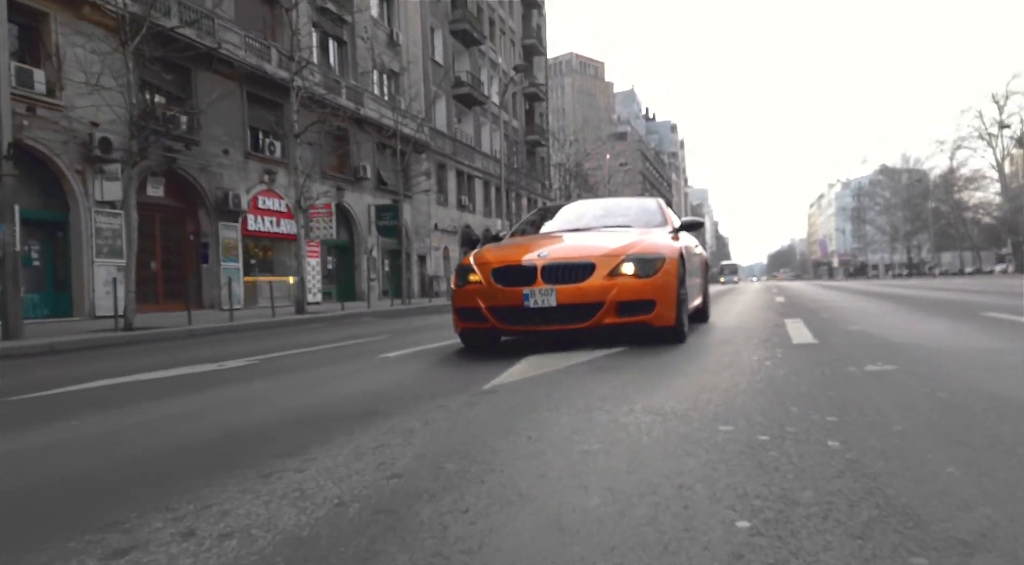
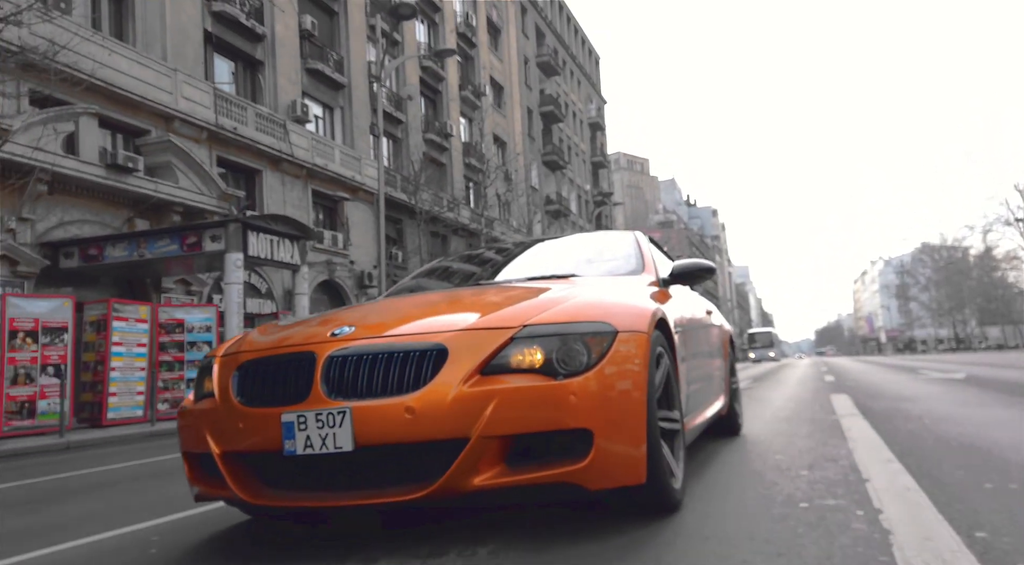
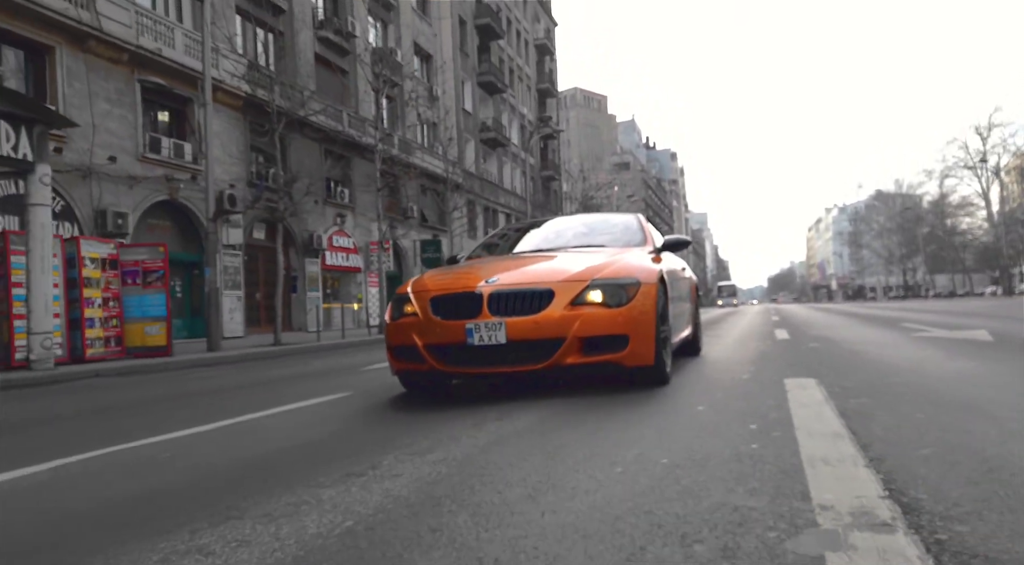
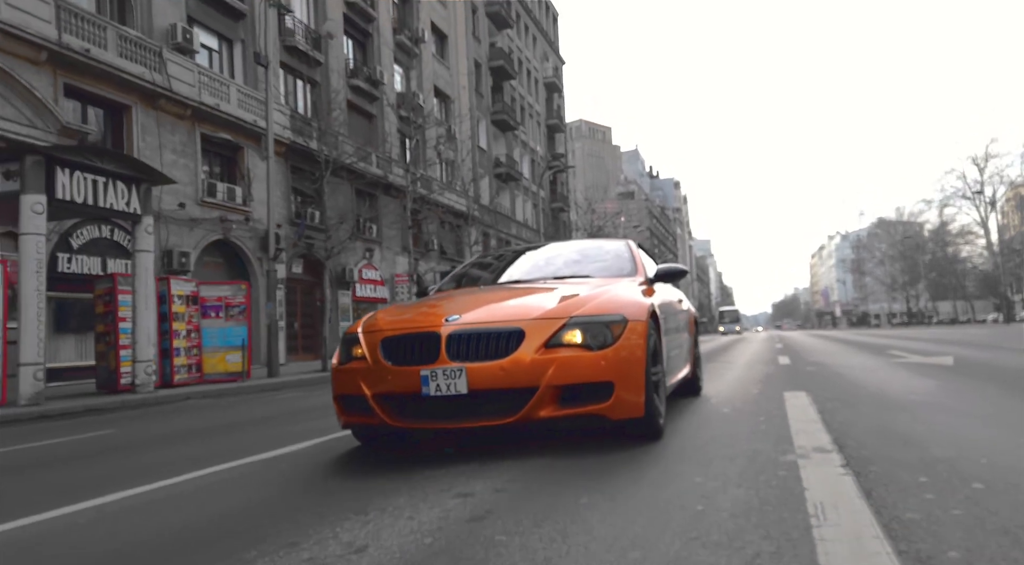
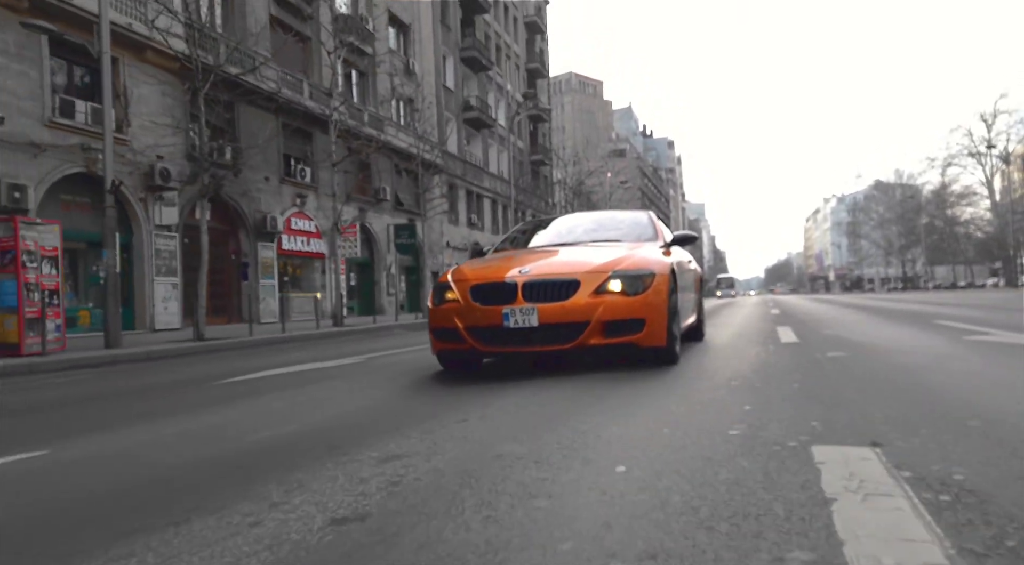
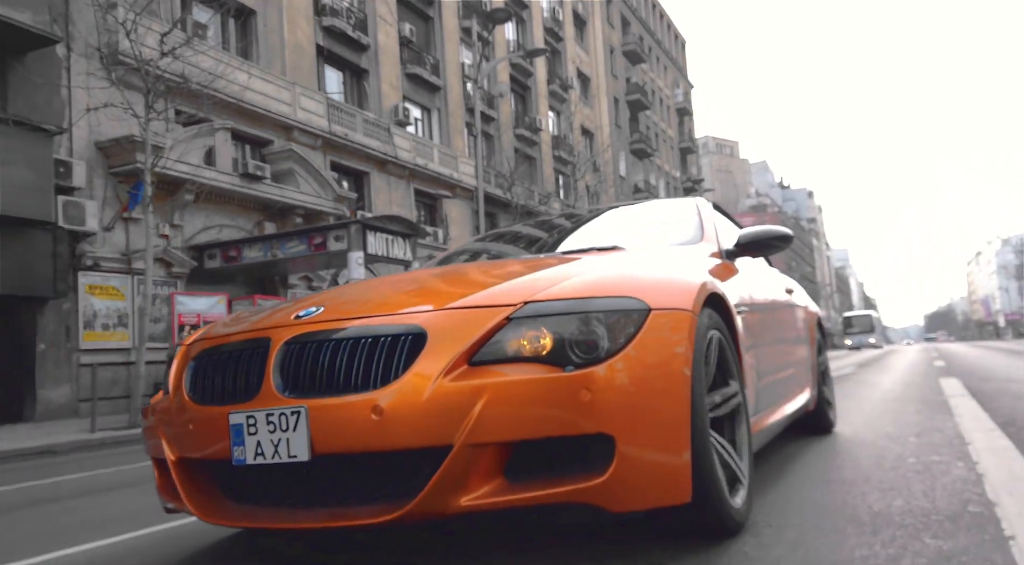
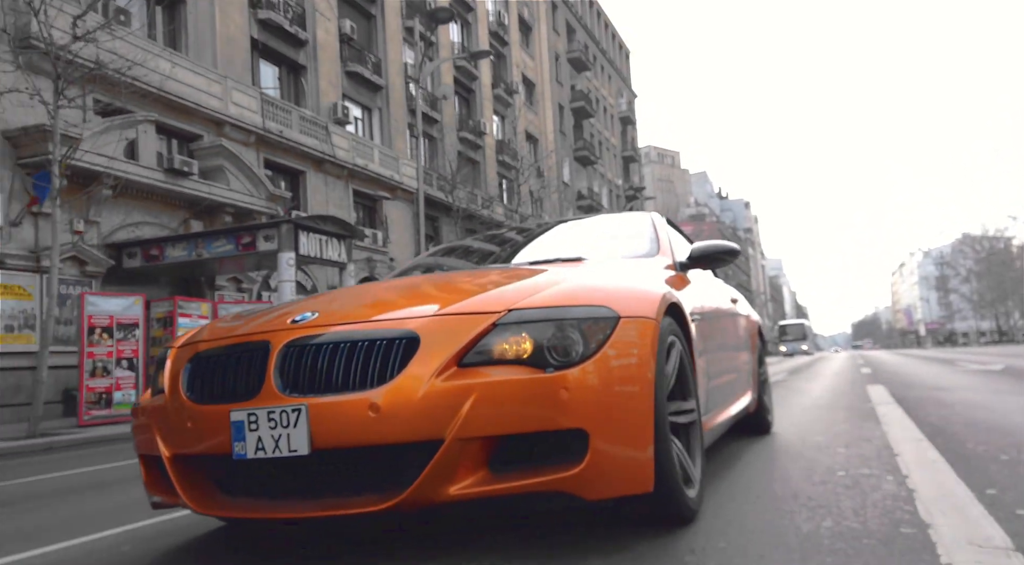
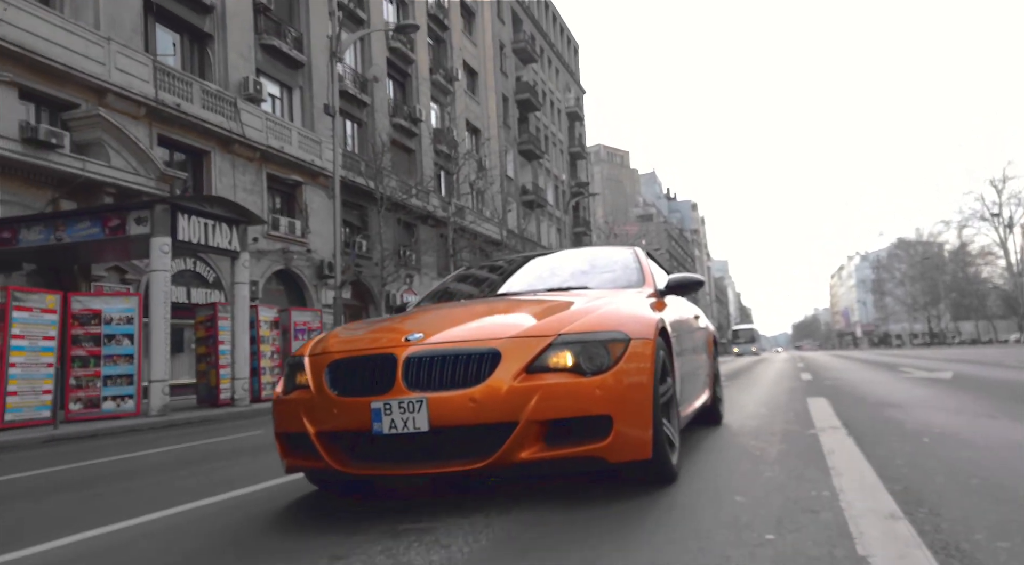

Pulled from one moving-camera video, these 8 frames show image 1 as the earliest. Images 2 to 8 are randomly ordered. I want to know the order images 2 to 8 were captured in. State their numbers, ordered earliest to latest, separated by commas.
5, 3, 4, 8, 2, 7, 6
